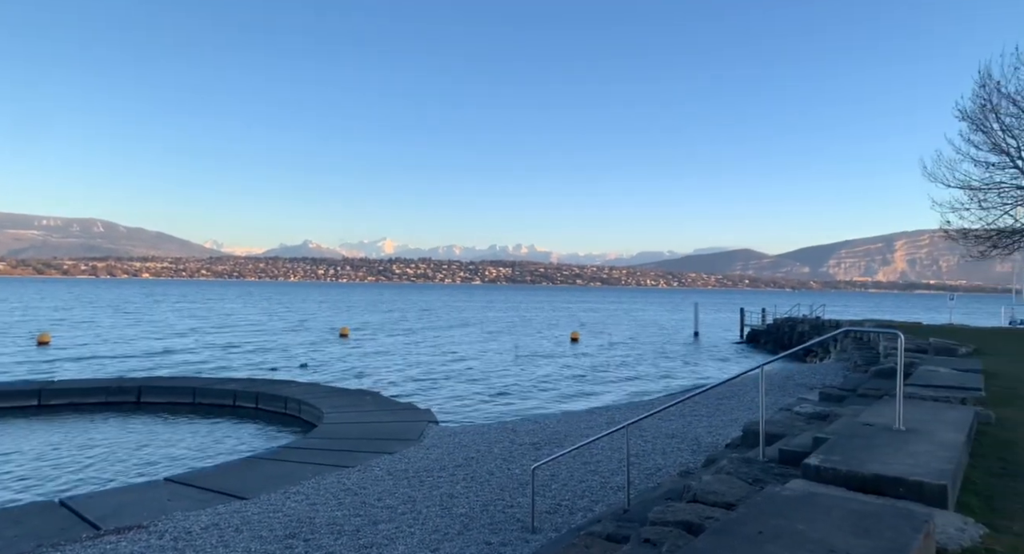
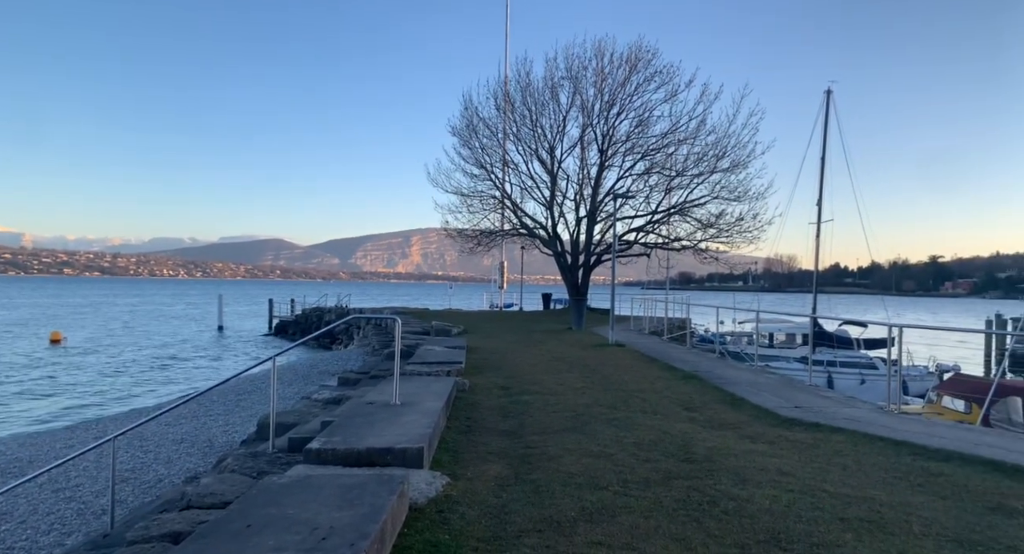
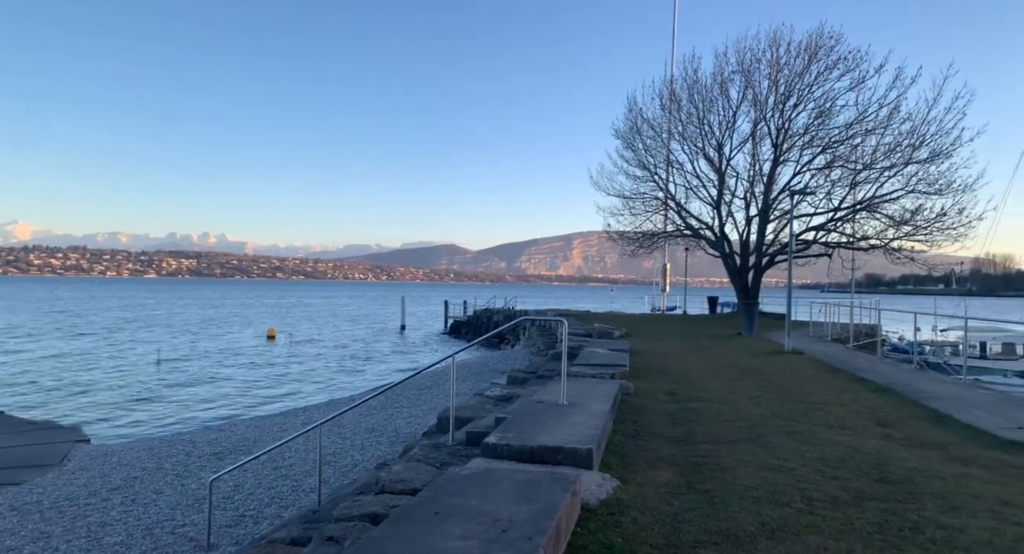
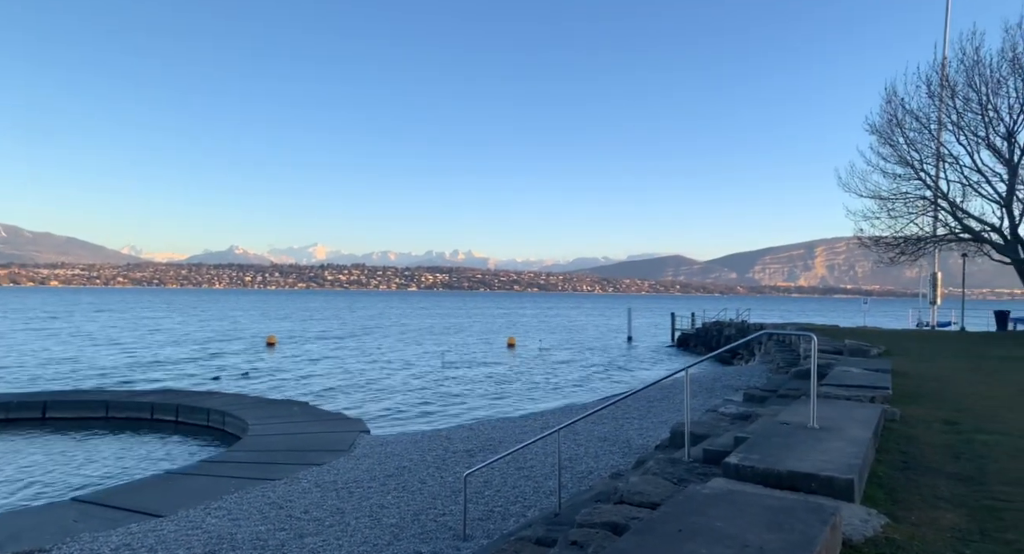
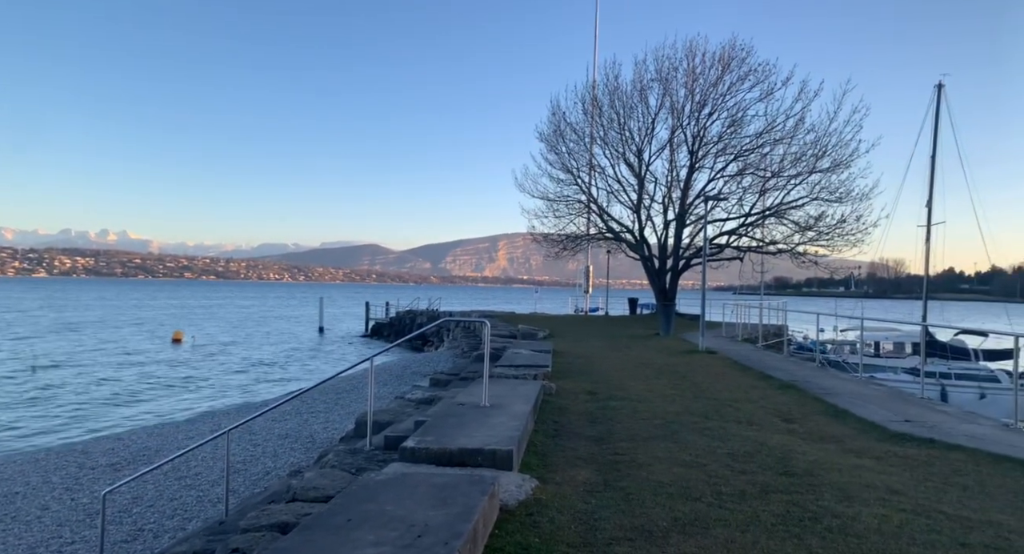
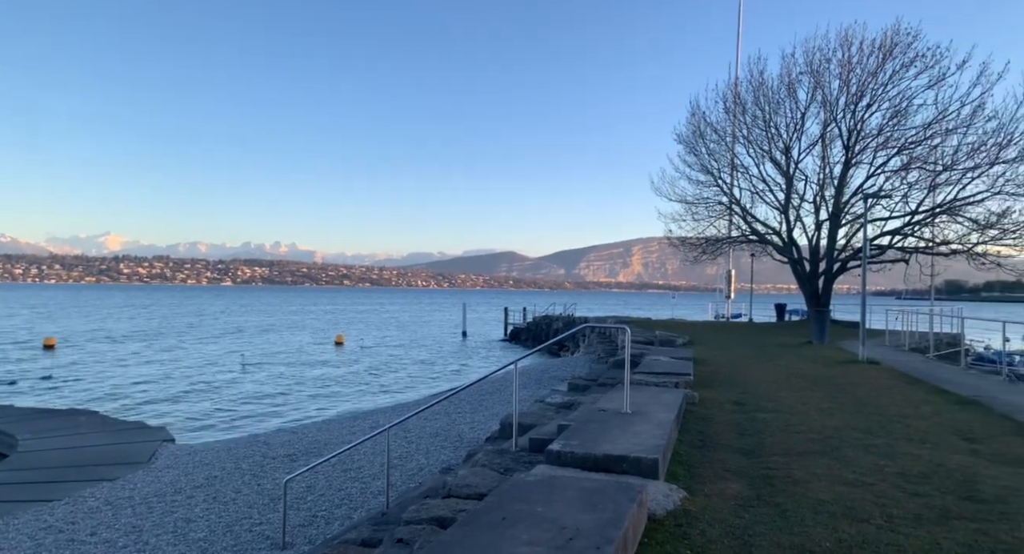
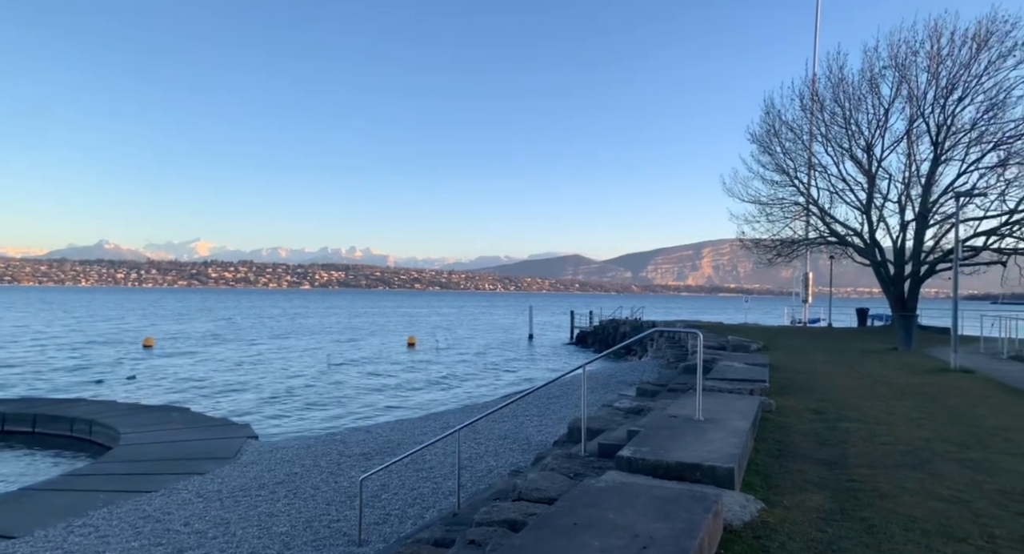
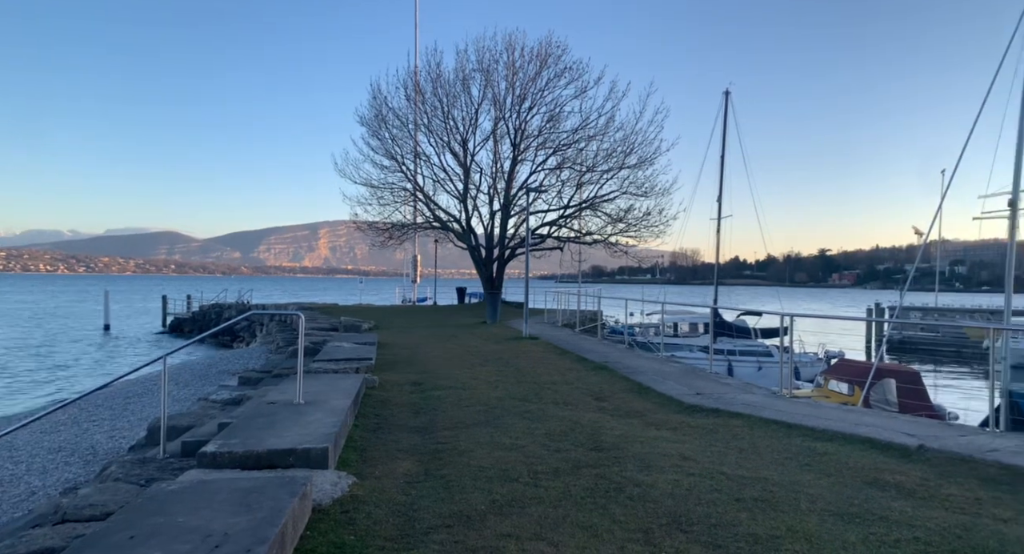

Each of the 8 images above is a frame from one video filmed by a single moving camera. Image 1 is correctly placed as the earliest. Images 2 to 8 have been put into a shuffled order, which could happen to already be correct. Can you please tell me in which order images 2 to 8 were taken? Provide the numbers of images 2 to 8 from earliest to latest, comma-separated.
4, 7, 6, 3, 5, 2, 8
